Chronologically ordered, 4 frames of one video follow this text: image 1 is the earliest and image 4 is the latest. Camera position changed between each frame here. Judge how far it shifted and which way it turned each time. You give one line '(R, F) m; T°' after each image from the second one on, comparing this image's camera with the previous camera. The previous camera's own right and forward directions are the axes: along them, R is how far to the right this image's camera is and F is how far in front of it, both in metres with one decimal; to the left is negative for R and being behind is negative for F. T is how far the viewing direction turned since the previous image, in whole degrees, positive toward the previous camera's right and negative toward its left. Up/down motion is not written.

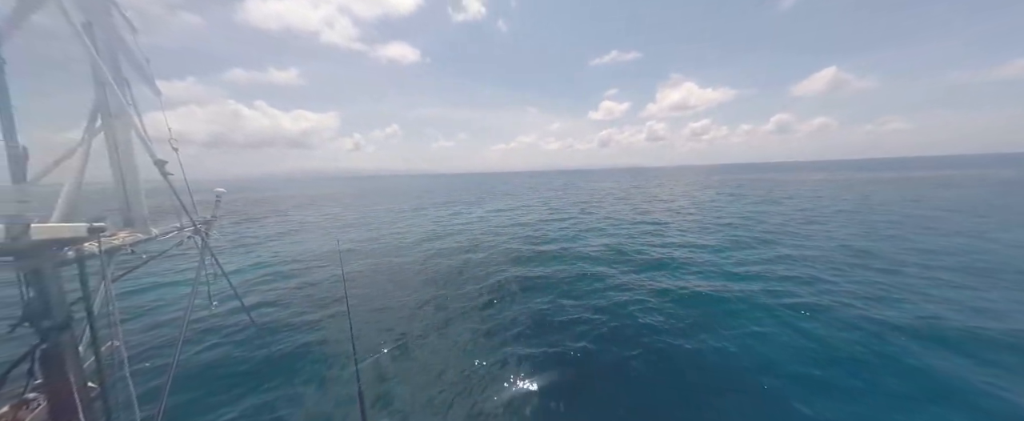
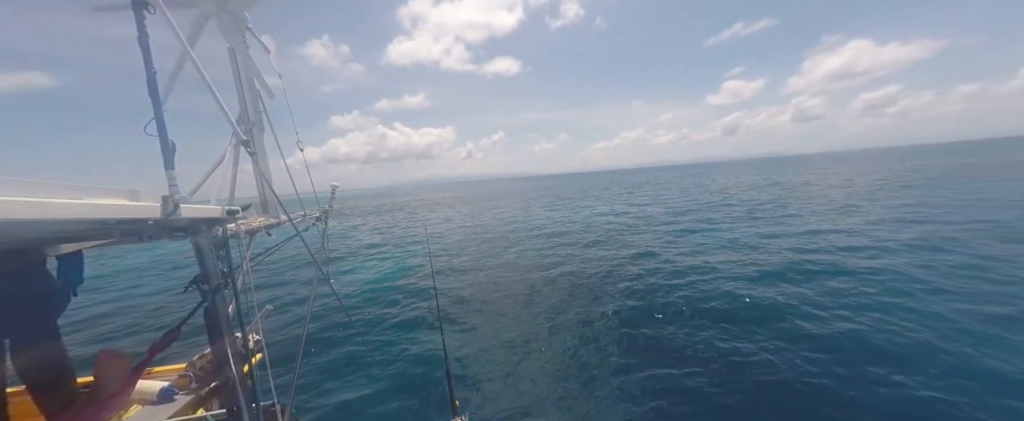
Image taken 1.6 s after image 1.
(+0.8, +0.5) m; -18°
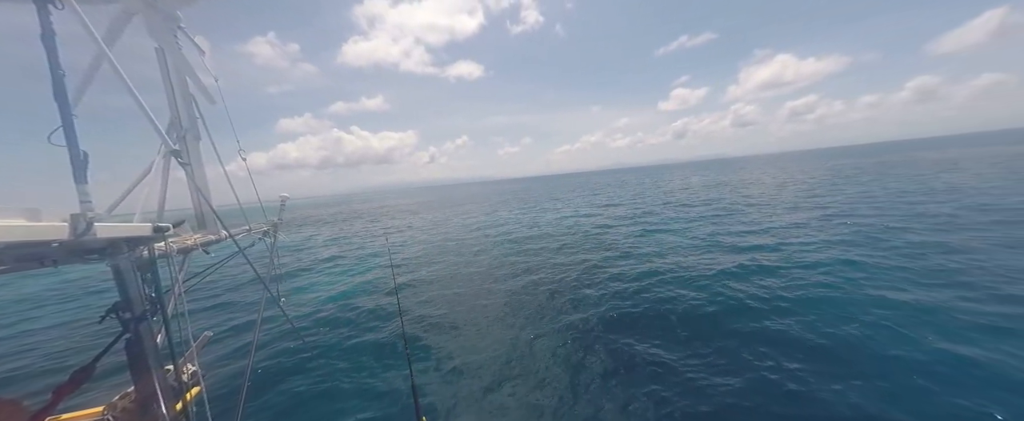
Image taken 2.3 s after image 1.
(0.0, -0.1) m; +7°
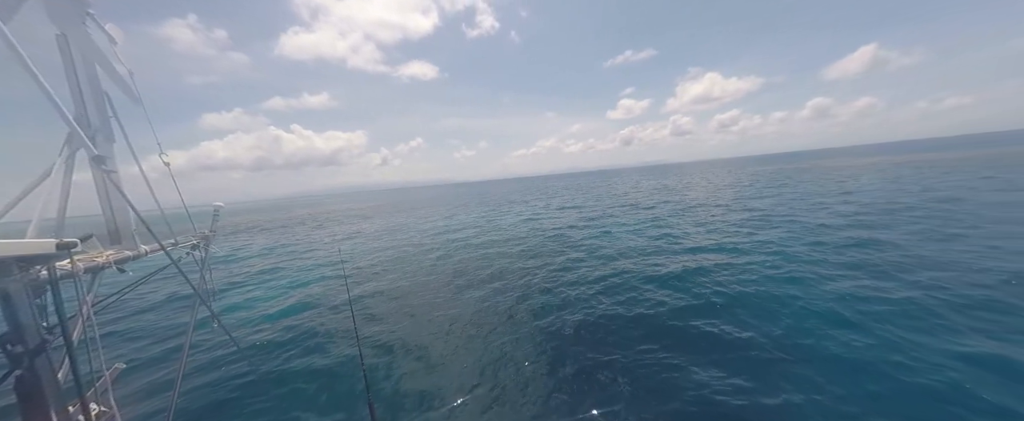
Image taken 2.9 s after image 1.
(-0.3, 0.0) m; +8°
